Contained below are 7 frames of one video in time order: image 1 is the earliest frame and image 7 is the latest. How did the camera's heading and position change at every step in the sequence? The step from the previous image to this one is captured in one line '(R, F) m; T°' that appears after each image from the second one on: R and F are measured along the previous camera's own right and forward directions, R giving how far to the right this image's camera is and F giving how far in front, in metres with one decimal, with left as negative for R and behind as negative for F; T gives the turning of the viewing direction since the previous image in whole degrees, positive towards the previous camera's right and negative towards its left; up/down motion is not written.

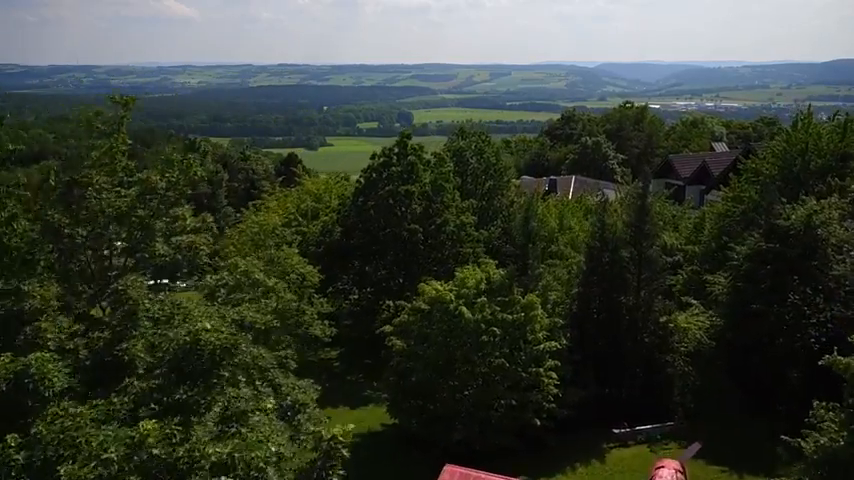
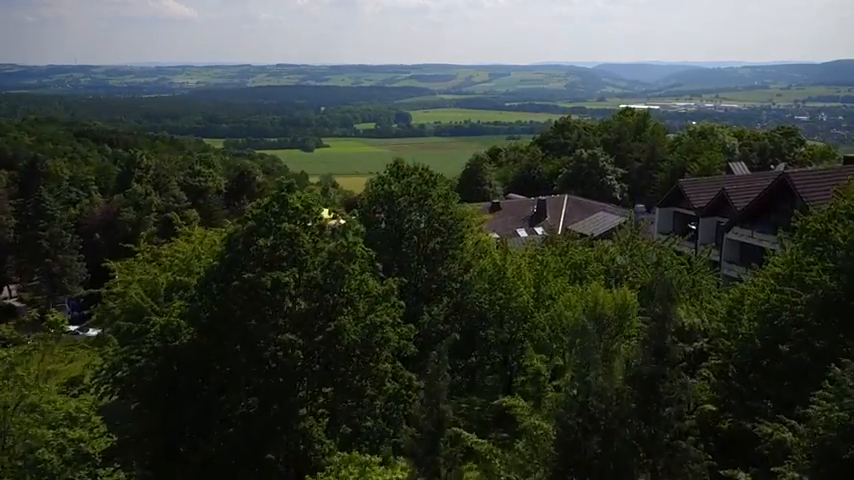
(+2.0, +8.8) m; 0°
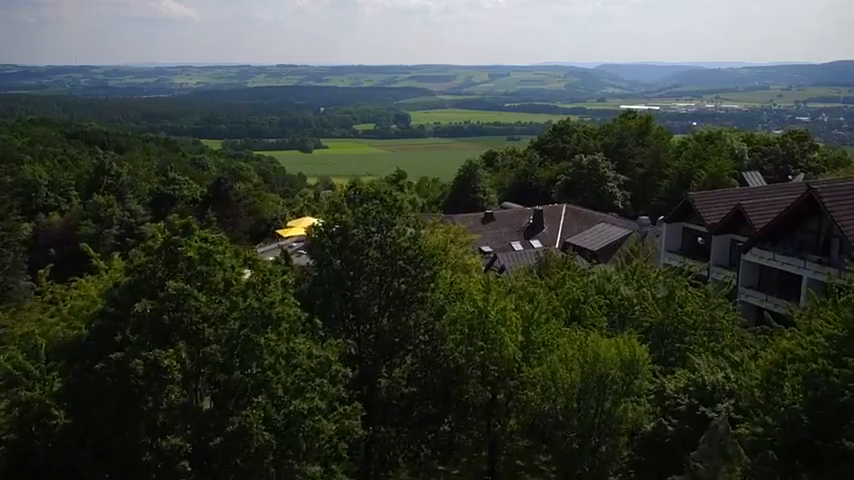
(+0.8, +4.1) m; 0°
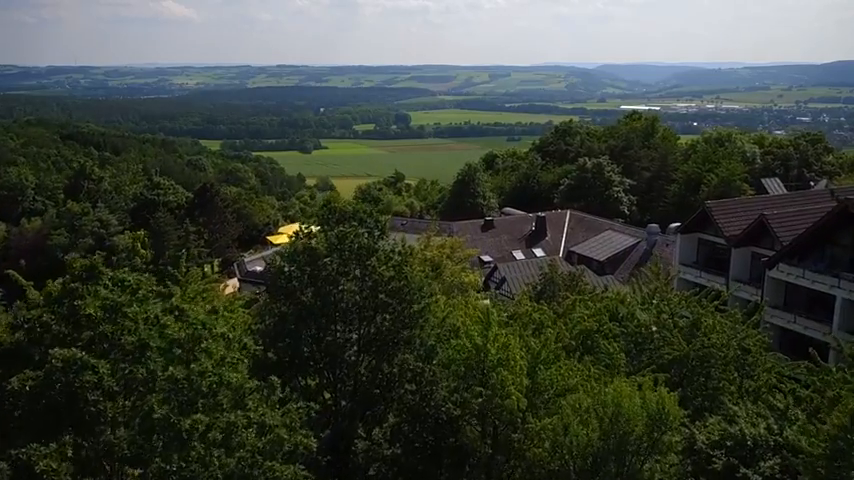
(+0.2, +2.8) m; 0°
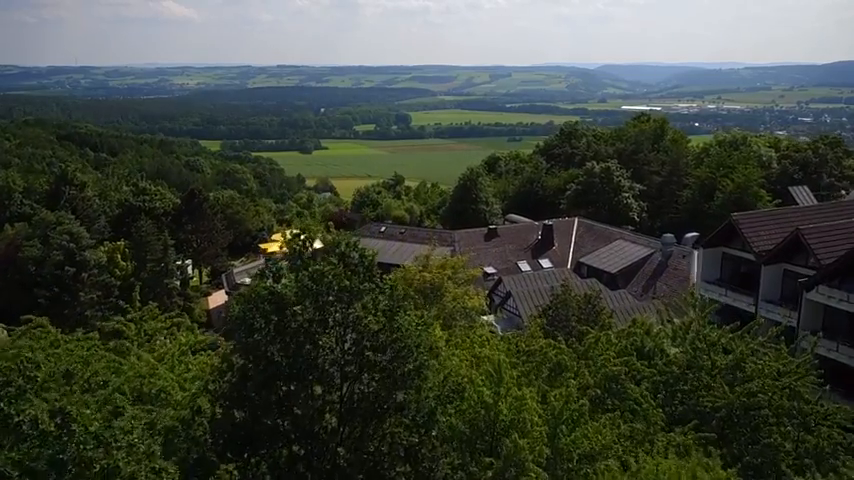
(0.0, +2.9) m; 0°
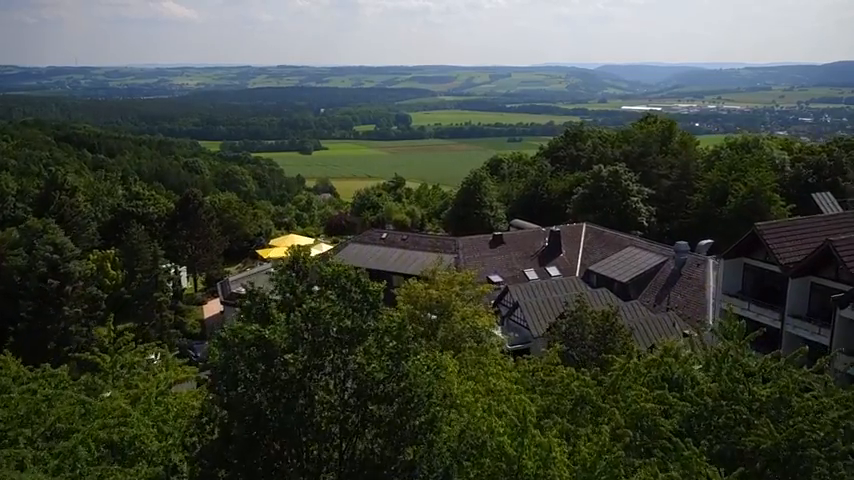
(-0.2, +1.8) m; 0°
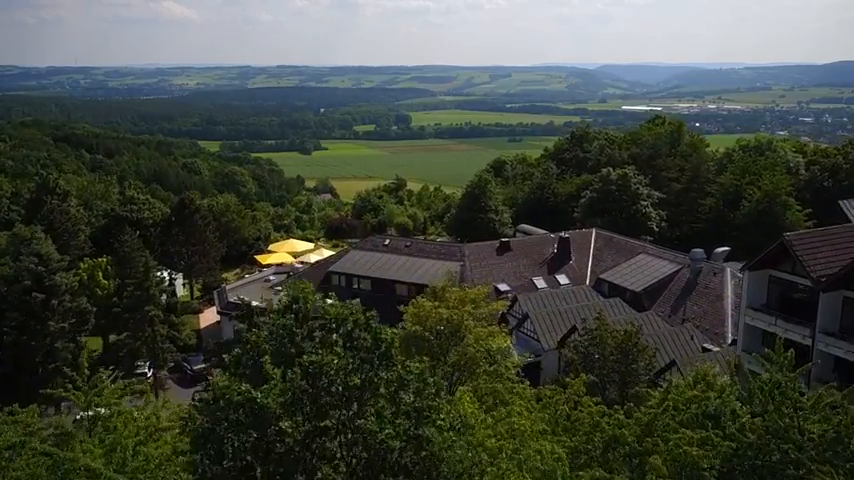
(-0.3, +1.7) m; 0°
